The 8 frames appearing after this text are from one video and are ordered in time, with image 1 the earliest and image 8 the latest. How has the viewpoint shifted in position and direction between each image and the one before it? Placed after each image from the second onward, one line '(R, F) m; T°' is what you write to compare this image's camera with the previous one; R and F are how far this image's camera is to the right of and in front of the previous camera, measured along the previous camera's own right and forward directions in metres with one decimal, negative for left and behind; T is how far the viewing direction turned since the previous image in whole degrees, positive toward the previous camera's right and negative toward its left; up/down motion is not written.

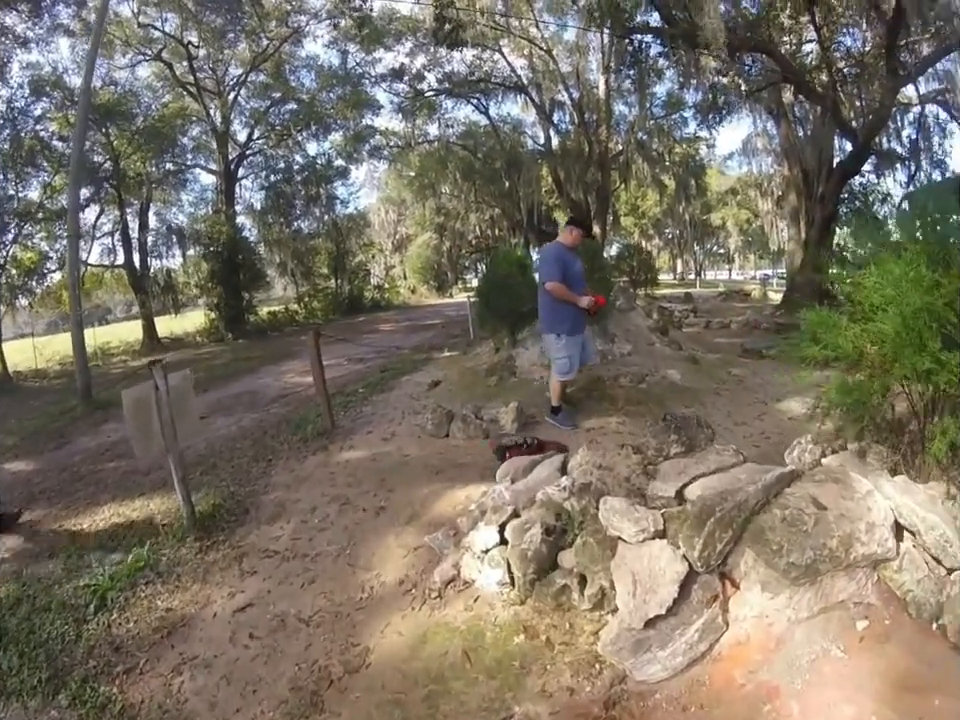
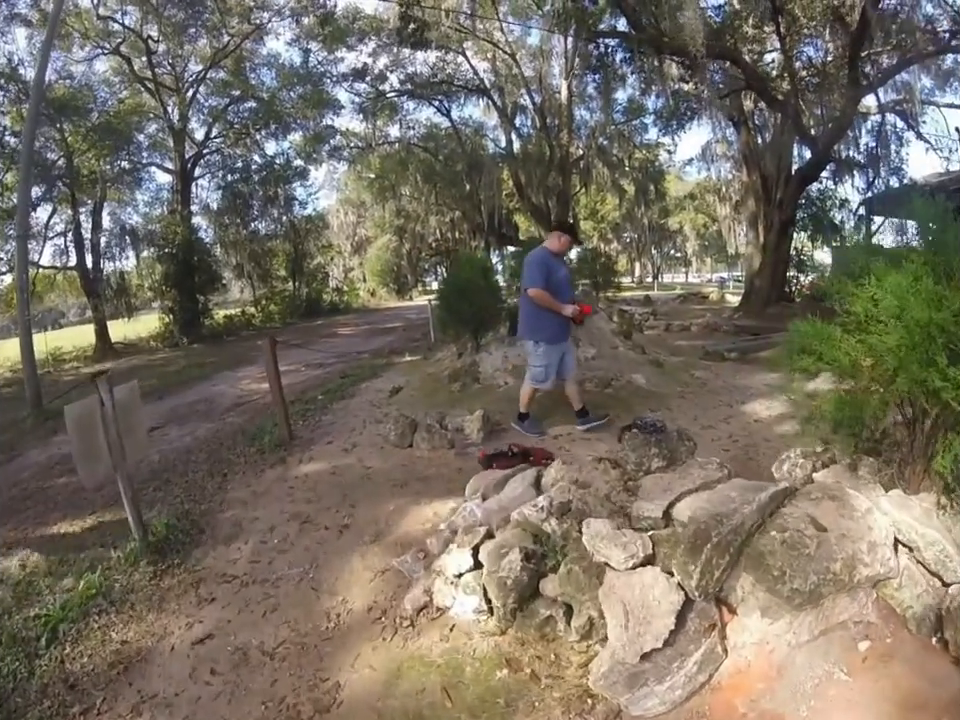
(0.0, +0.2) m; +3°
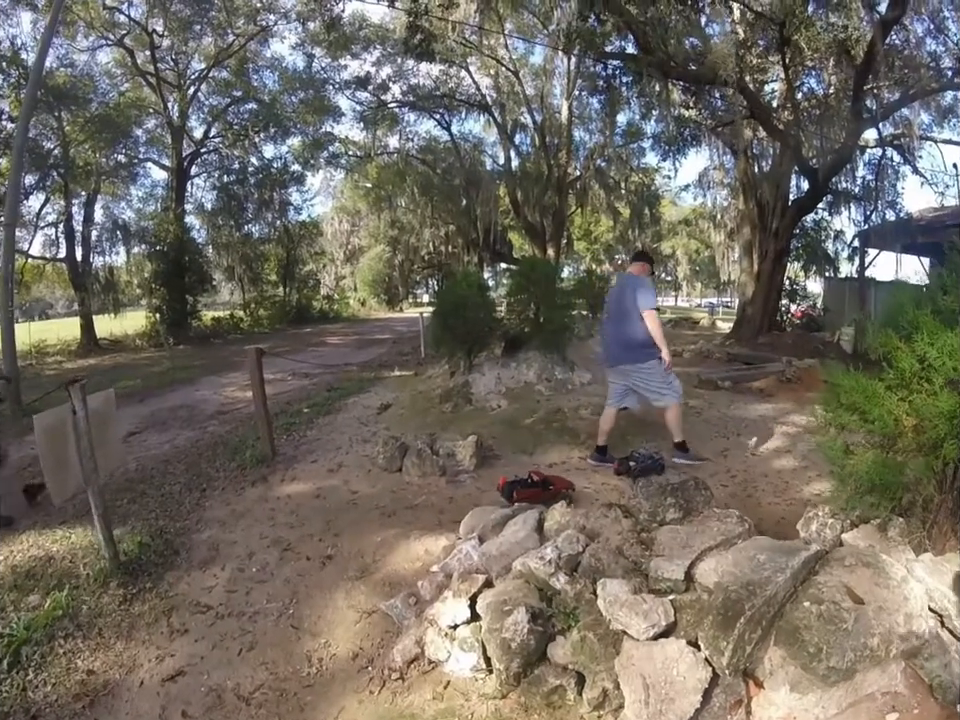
(-0.1, +0.2) m; +1°
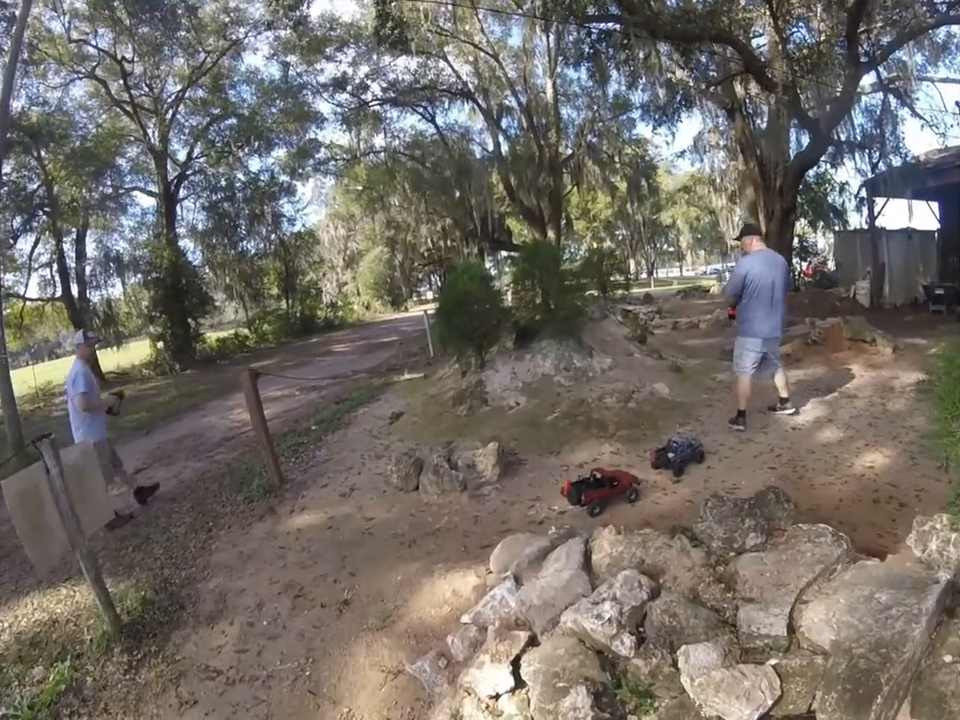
(0.0, +0.5) m; -1°
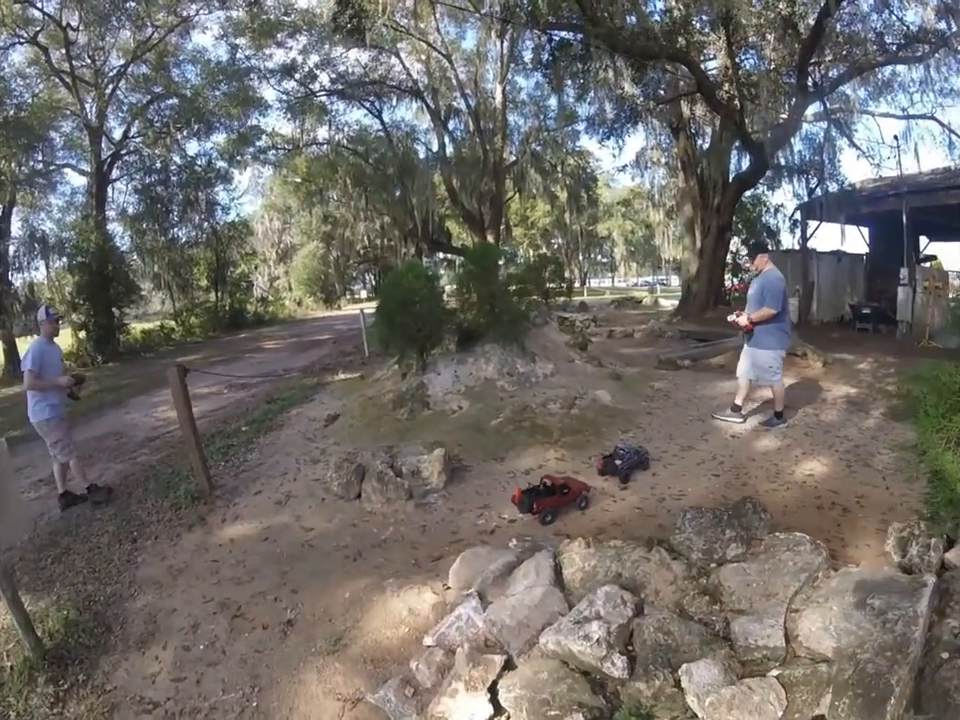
(-0.1, +0.1) m; +5°
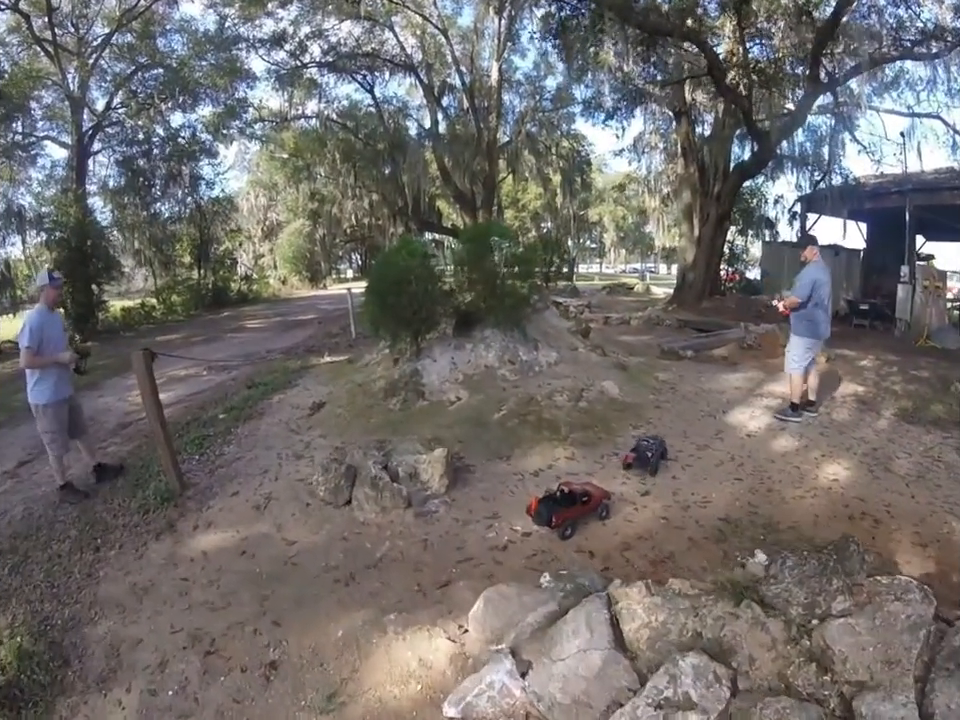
(-0.1, +0.5) m; +1°
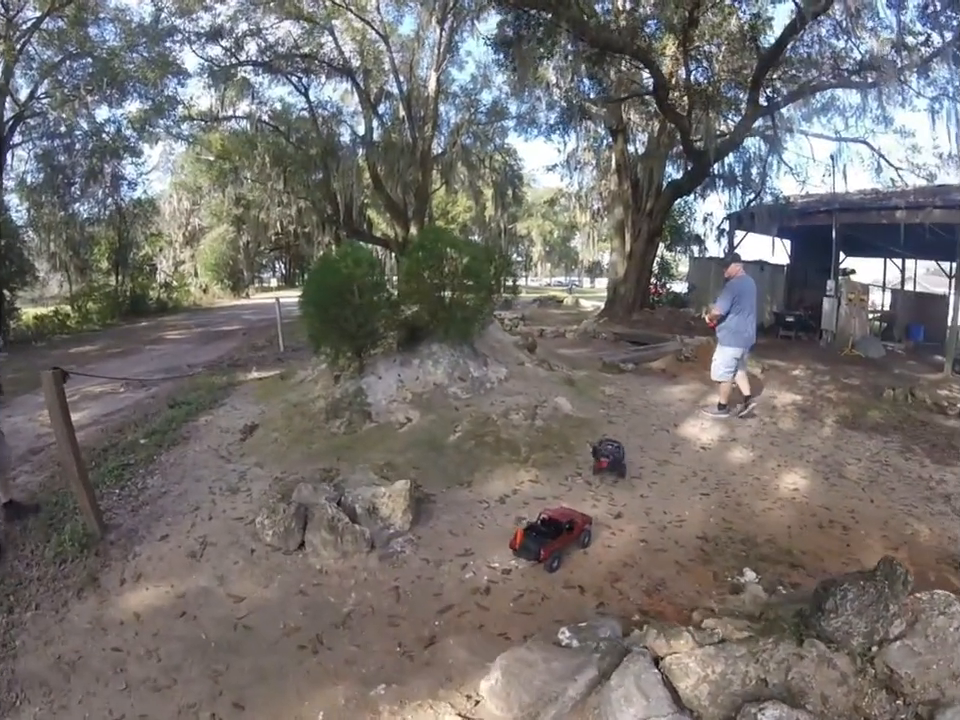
(-0.2, +0.3) m; +6°
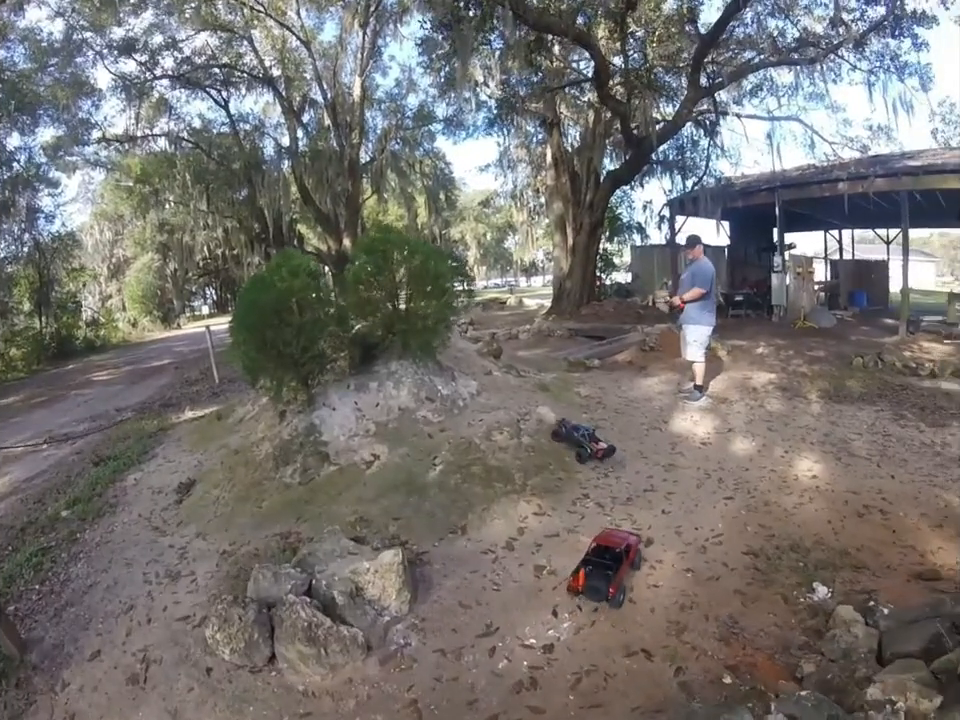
(-0.2, +0.7) m; +4°
